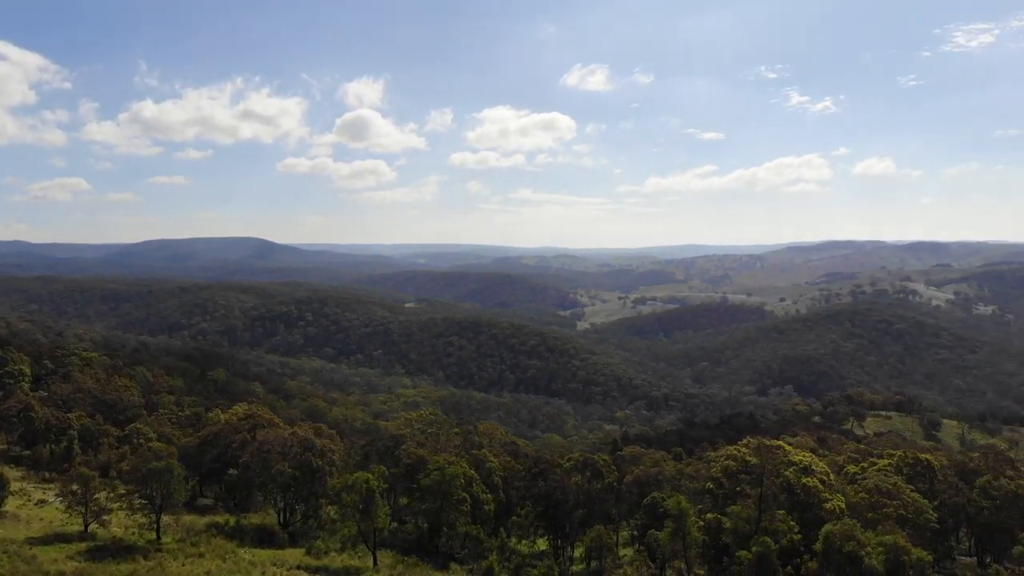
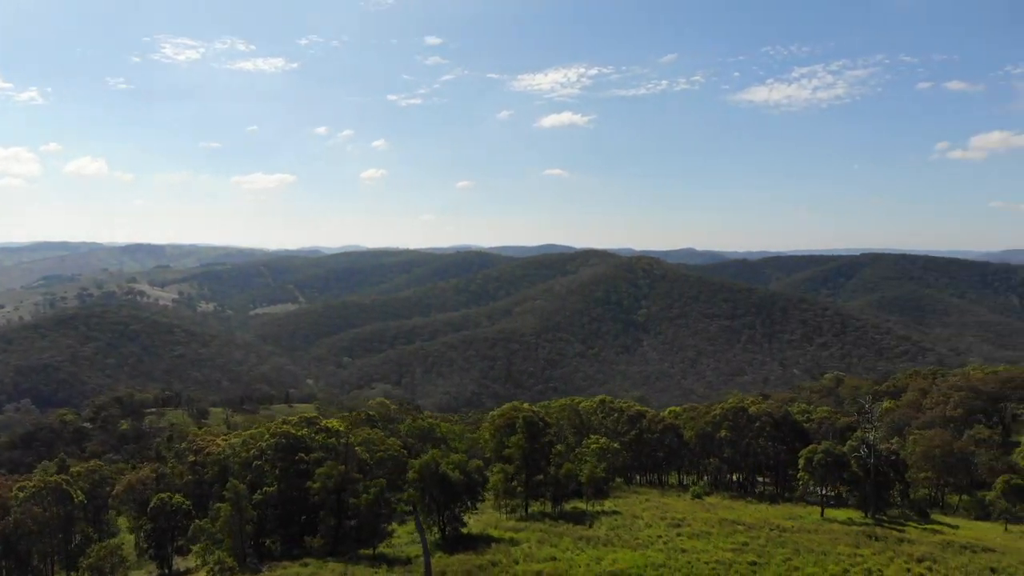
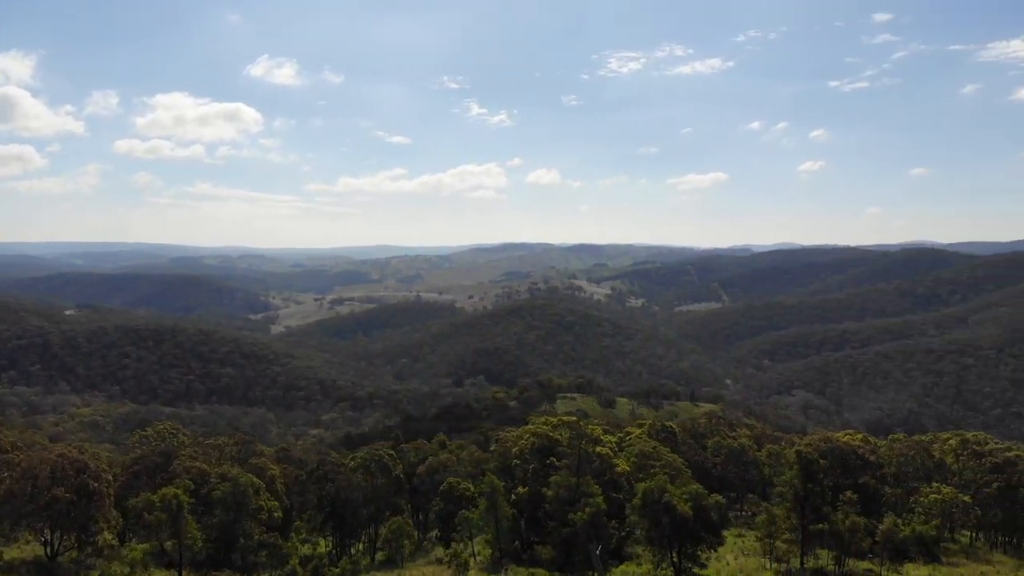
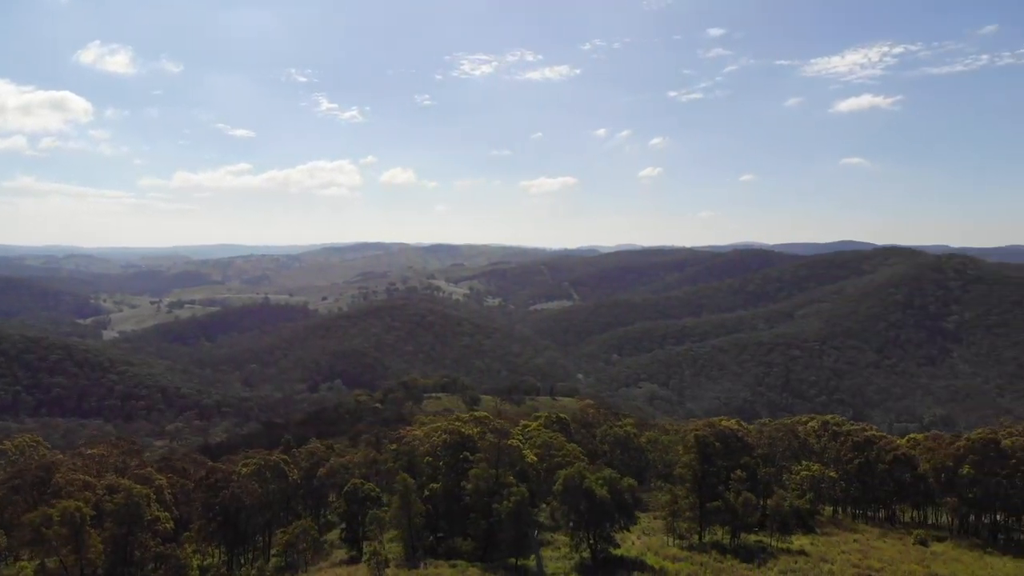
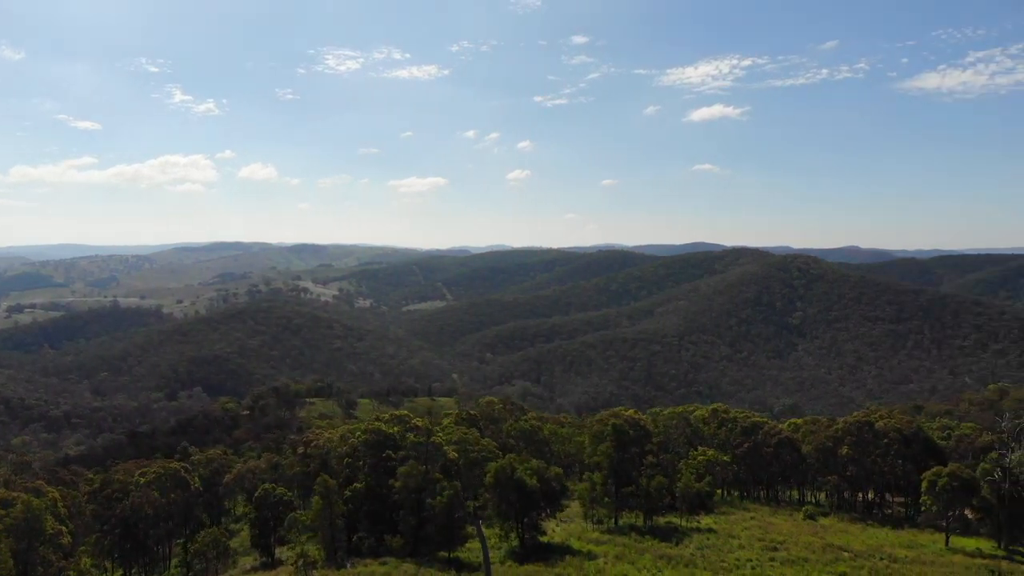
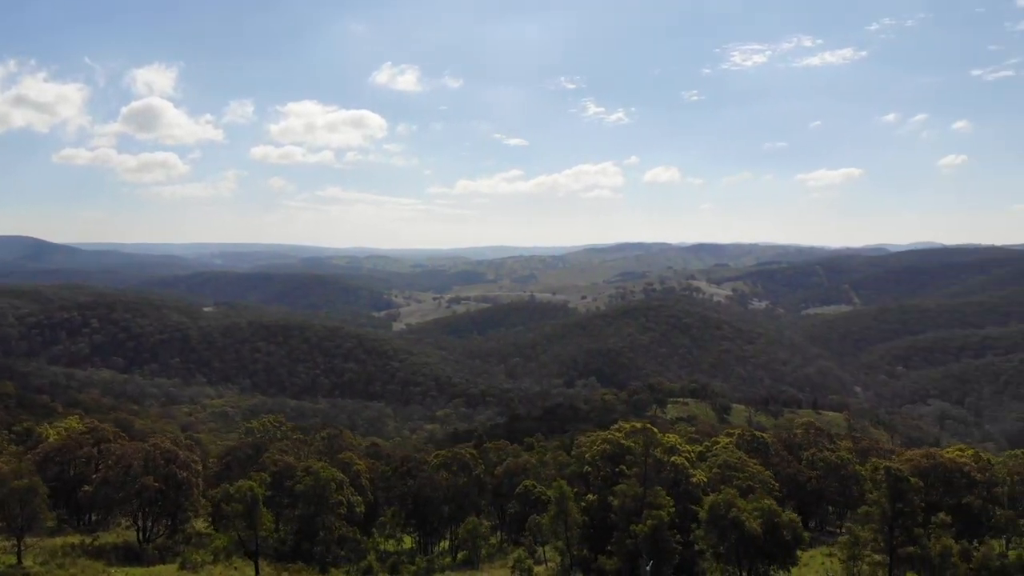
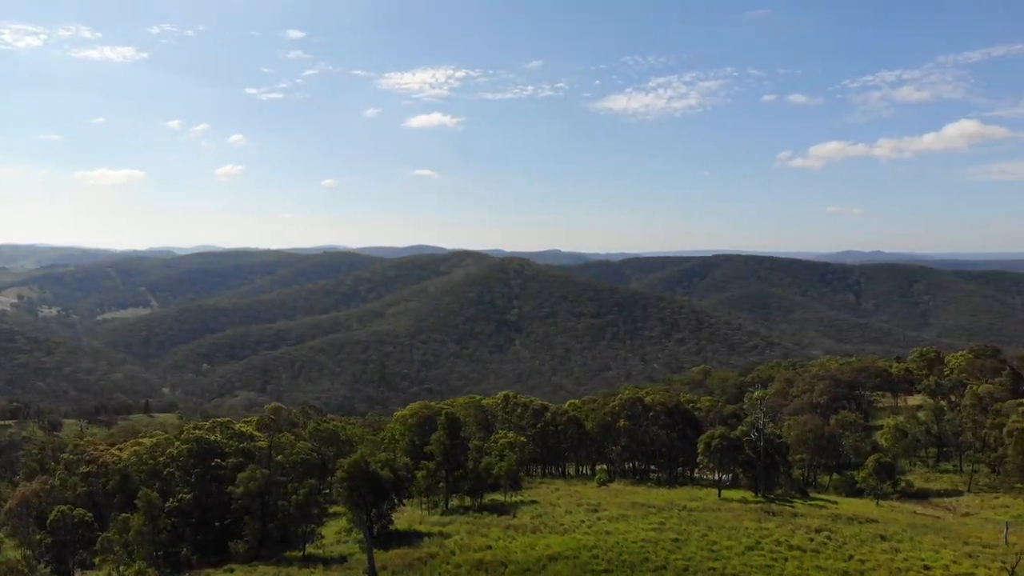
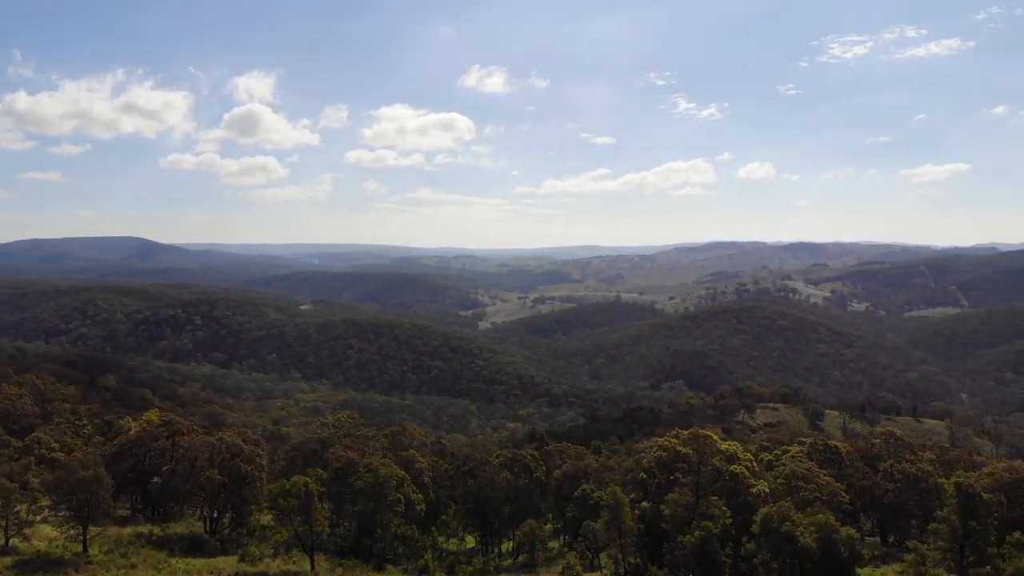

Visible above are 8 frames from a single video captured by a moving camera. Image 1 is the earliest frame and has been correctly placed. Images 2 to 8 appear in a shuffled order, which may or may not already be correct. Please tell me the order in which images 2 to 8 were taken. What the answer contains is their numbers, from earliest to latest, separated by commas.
8, 6, 3, 4, 5, 2, 7
